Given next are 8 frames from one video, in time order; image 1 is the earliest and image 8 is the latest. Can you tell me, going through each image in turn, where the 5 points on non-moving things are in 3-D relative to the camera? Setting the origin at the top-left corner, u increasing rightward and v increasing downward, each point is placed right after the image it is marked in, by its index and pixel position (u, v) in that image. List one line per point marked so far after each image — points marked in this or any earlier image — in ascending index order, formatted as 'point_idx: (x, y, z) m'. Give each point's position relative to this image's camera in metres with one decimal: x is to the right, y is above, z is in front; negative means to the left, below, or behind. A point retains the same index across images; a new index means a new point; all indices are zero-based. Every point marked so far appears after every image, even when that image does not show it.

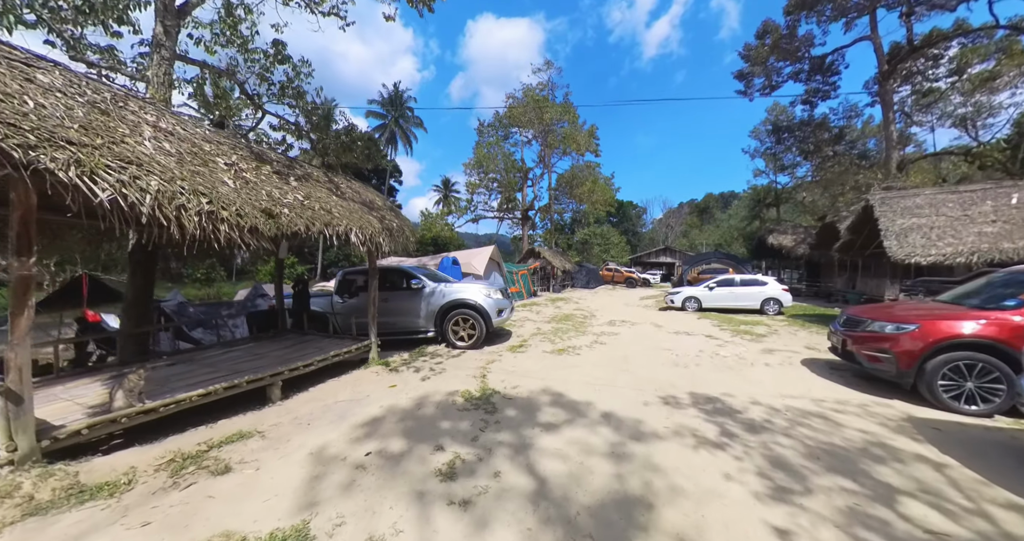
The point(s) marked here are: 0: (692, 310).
0: (+7.0, -1.5, +13.1) m
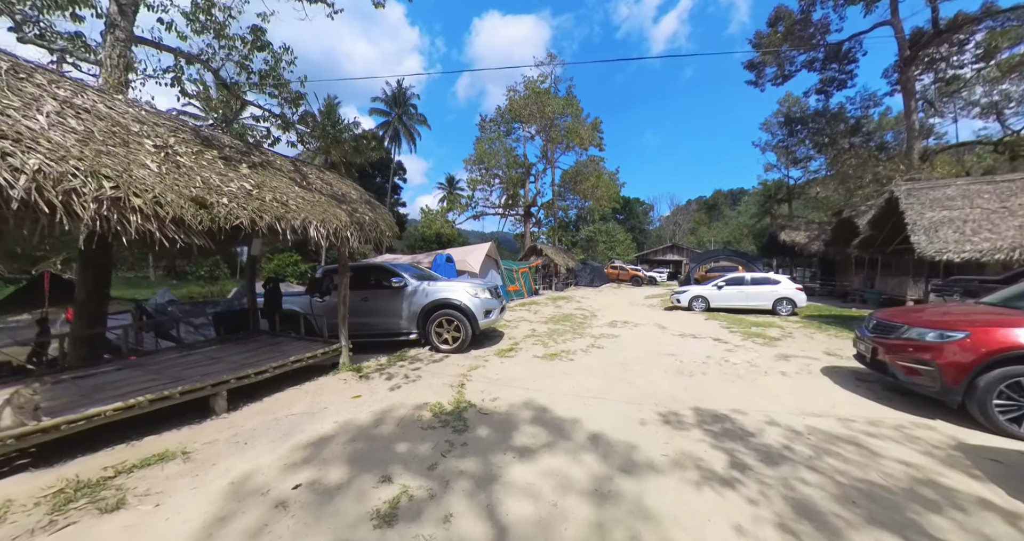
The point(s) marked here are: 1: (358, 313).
0: (+6.9, -1.5, +12.4) m
1: (-3.4, -0.9, +7.3) m
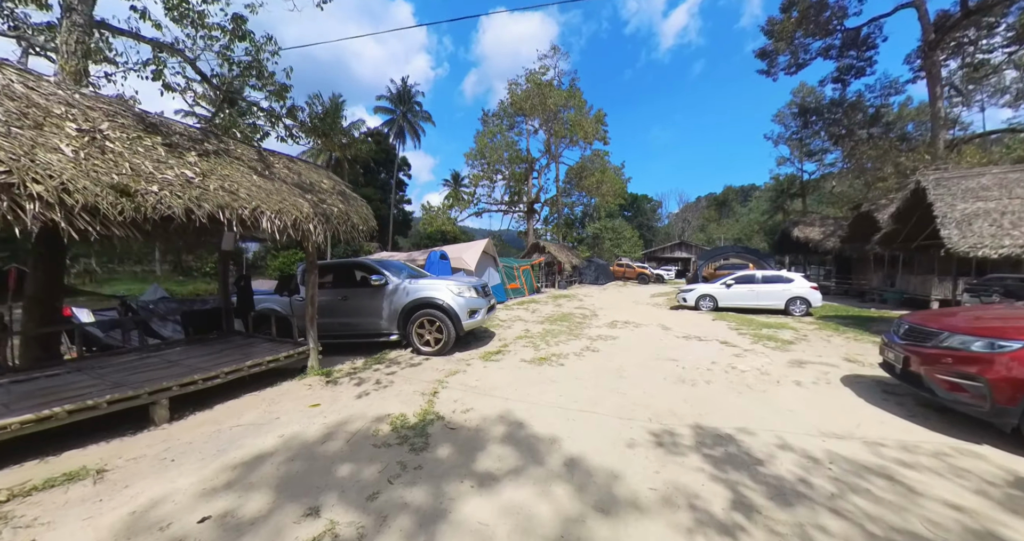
0: (+6.8, -1.4, +11.8) m
1: (-3.6, -0.8, +6.9) m
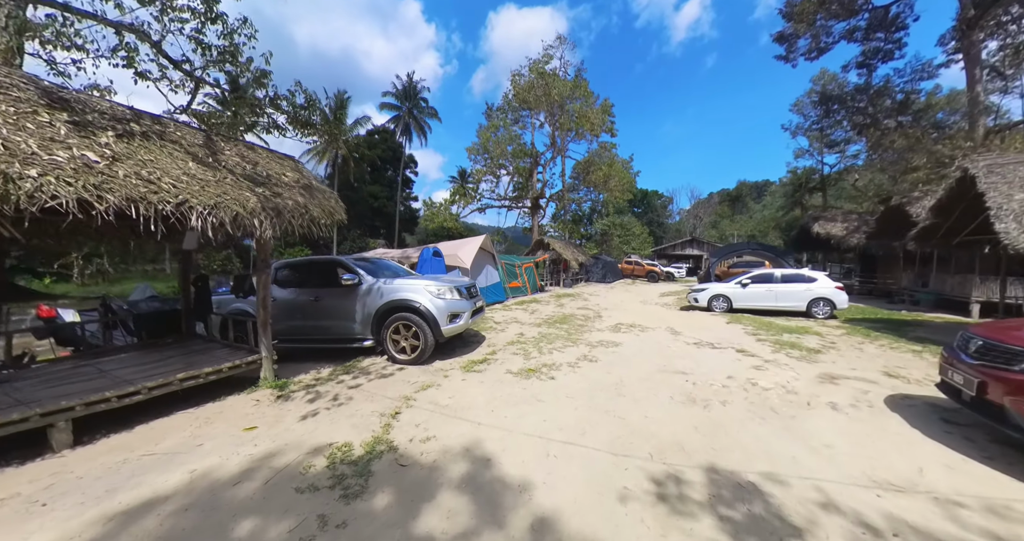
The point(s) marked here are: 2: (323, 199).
0: (+6.7, -1.3, +10.9) m
1: (-3.8, -0.8, +6.3) m
2: (-2.9, +1.1, +5.2) m
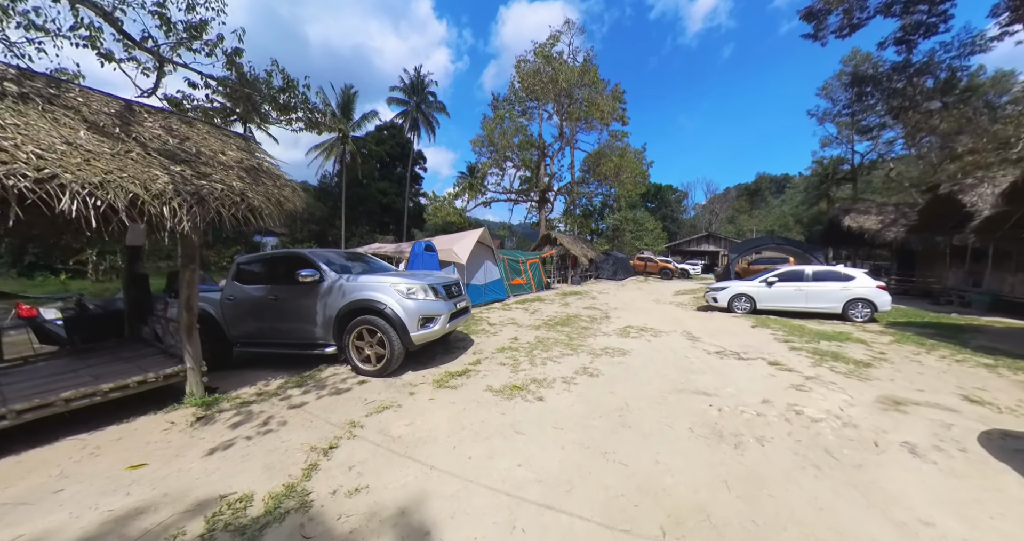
0: (+6.7, -1.2, +9.8) m
1: (-4.0, -0.7, +5.5) m
2: (-3.1, +1.1, +4.4) m
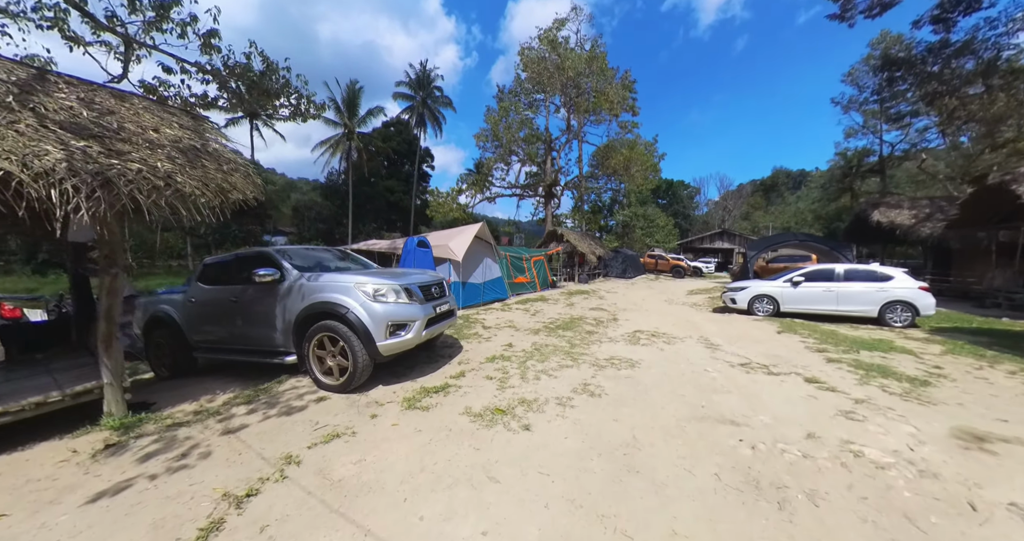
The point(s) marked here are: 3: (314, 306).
0: (+6.6, -1.2, +8.9) m
1: (-4.1, -0.7, +4.9) m
2: (-3.3, +1.2, +3.7) m
3: (-2.3, -0.4, +4.1) m
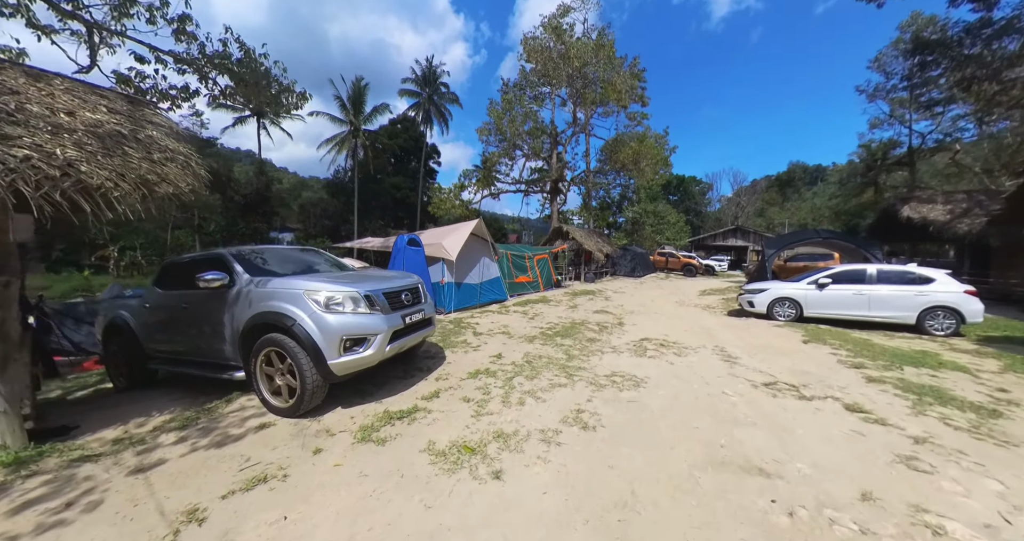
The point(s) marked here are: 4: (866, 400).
0: (+6.6, -1.2, +8.1) m
1: (-4.3, -0.7, +4.4) m
2: (-3.5, +1.1, +3.2) m
3: (-2.5, -0.5, +3.5) m
4: (+3.8, -1.4, +3.6) m
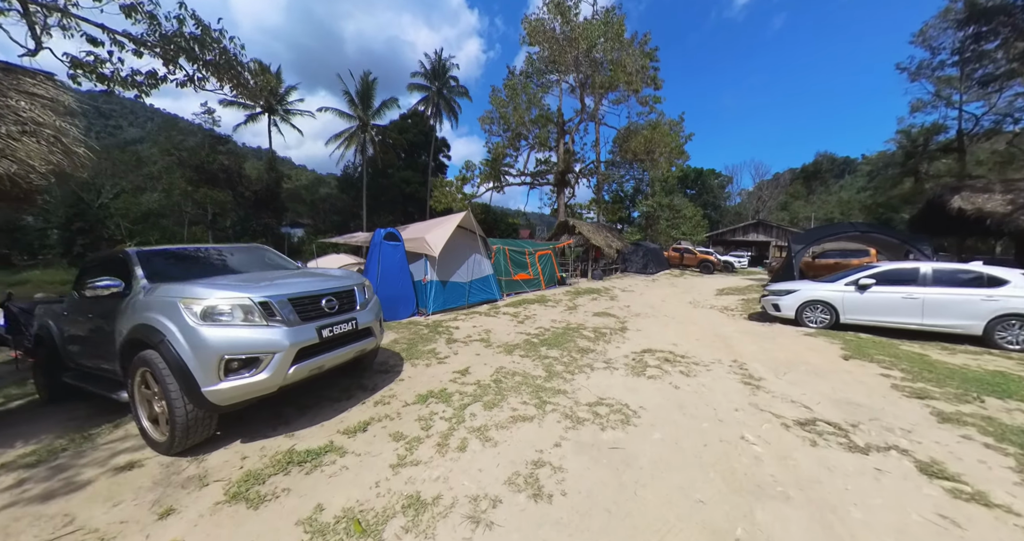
0: (+6.3, -1.2, +6.9) m
1: (-4.8, -0.7, +3.7) m
2: (-4.0, +1.1, +2.4) m
3: (-3.0, -0.5, +2.7) m
4: (+3.4, -1.4, +2.6) m
